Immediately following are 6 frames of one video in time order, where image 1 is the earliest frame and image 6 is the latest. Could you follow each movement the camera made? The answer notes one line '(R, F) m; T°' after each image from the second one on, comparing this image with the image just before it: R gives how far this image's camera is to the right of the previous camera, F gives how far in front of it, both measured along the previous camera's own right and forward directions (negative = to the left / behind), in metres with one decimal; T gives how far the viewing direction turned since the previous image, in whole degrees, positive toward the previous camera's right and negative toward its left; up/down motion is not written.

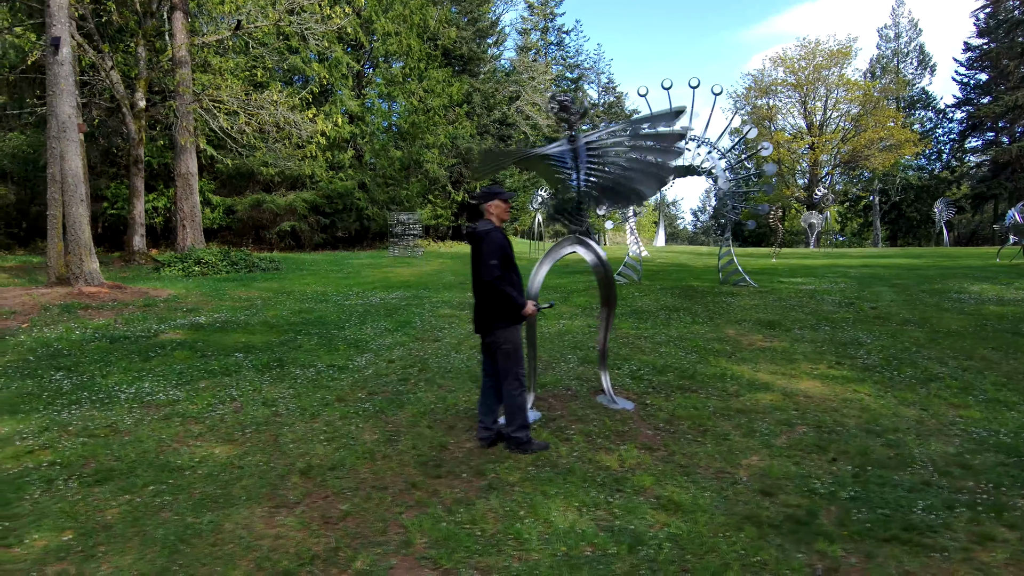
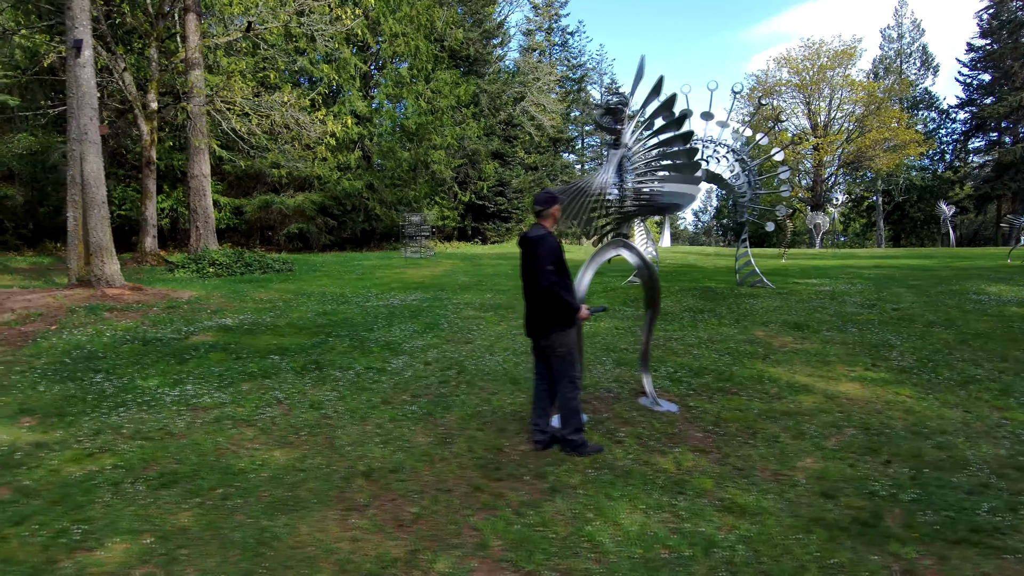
(-0.5, 0.0) m; 0°
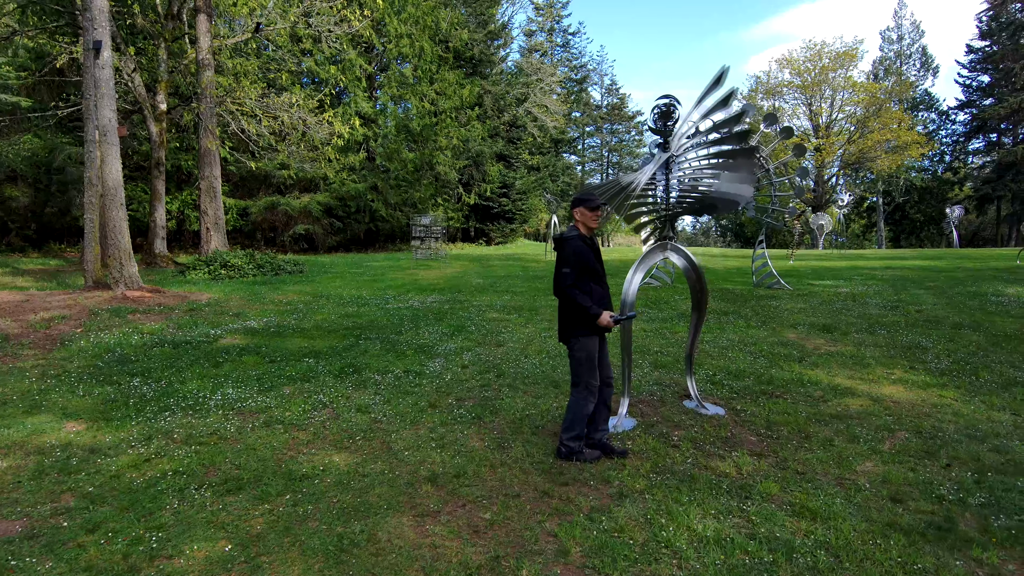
(-0.5, 0.0) m; 0°
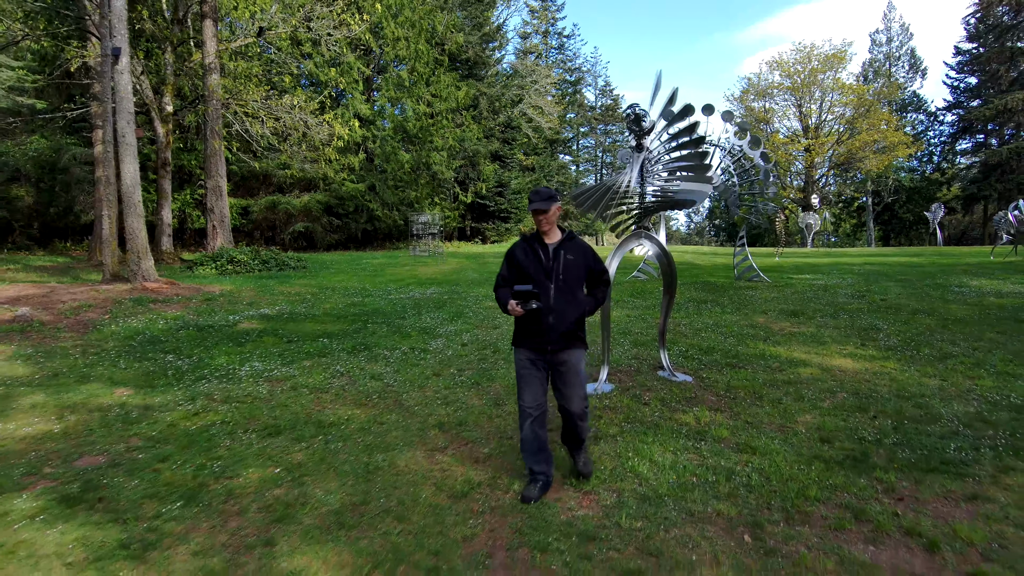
(0.0, -0.8) m; 0°
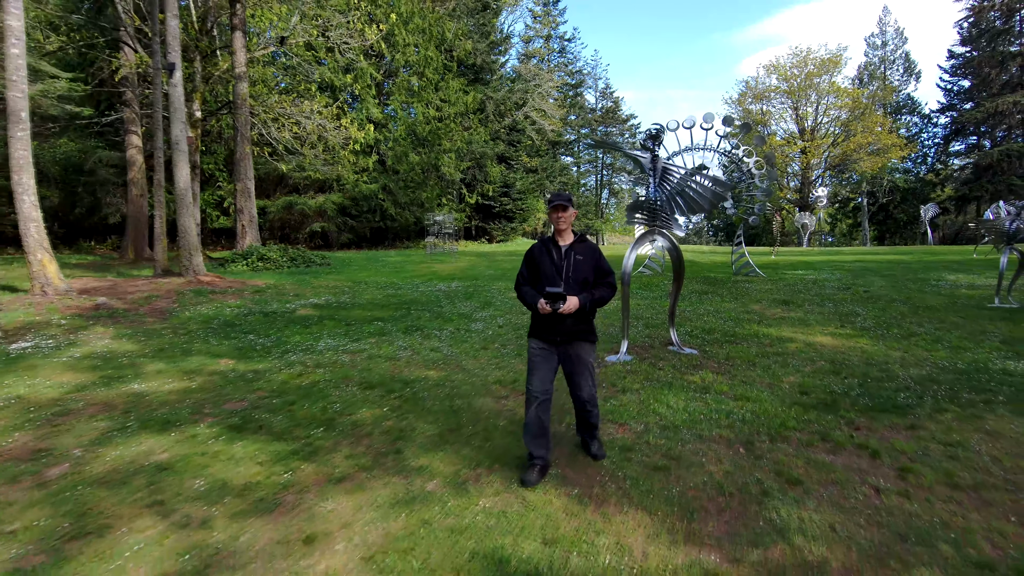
(-0.5, -1.2) m; 0°
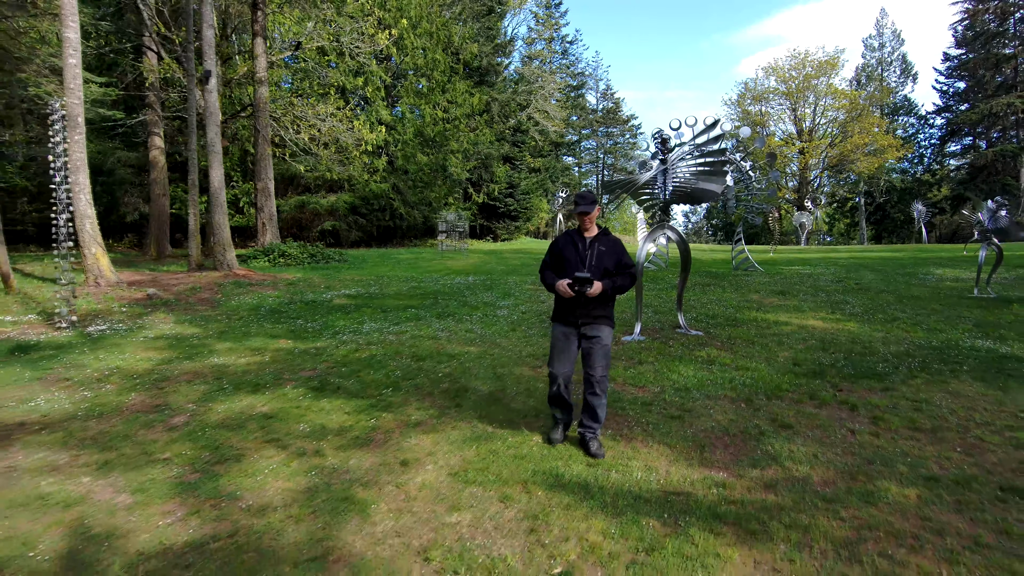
(-0.4, -0.9) m; 0°
